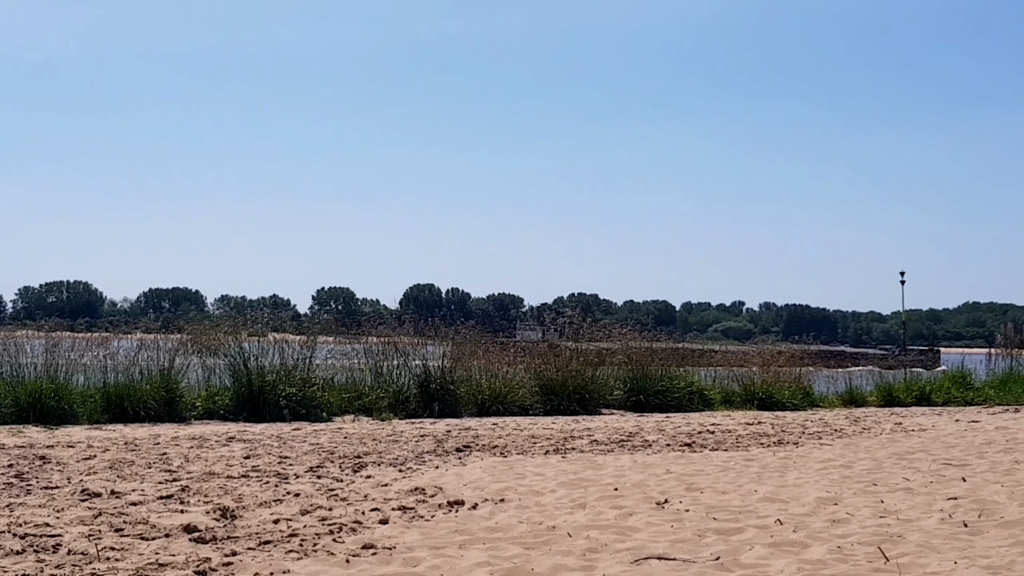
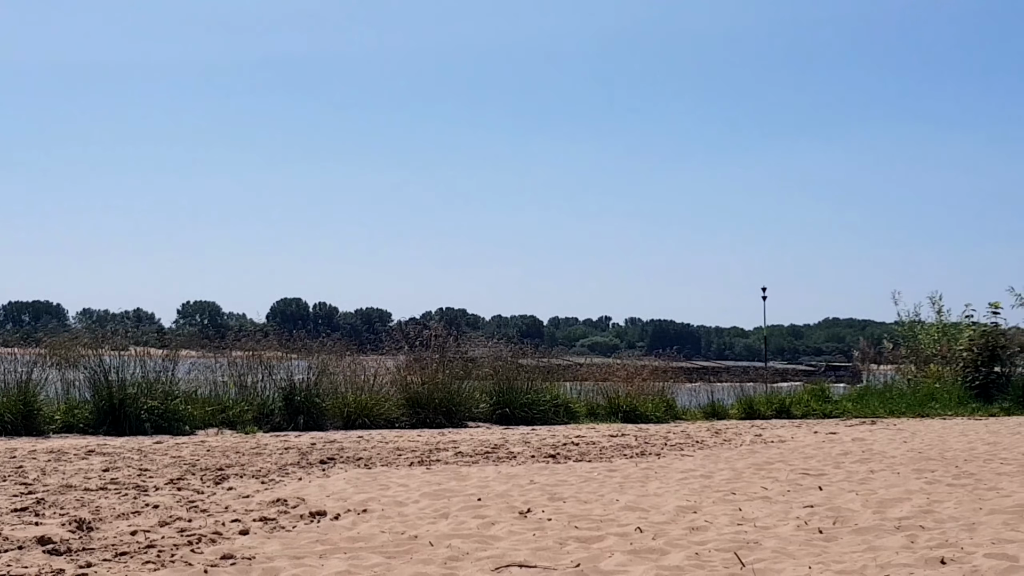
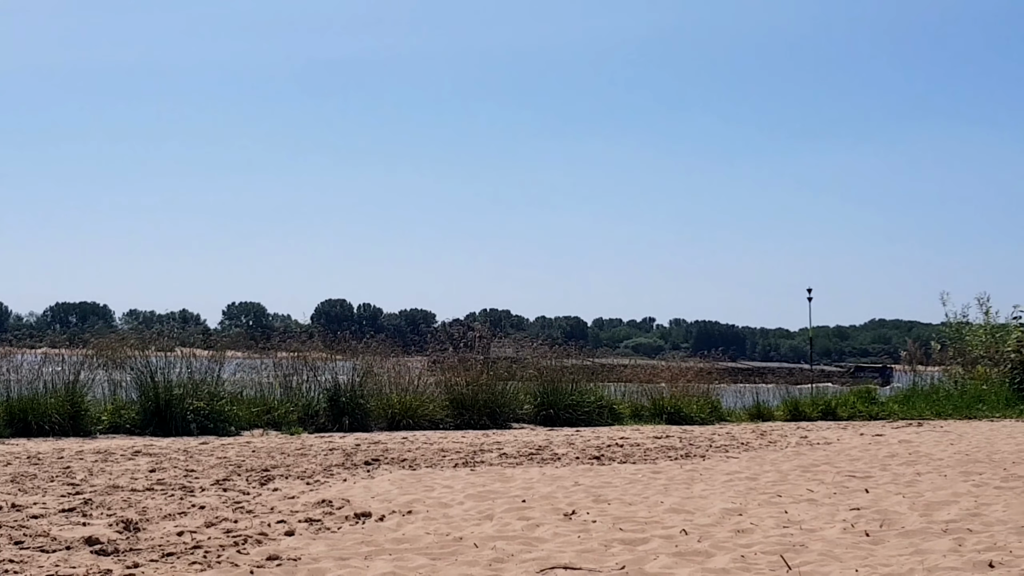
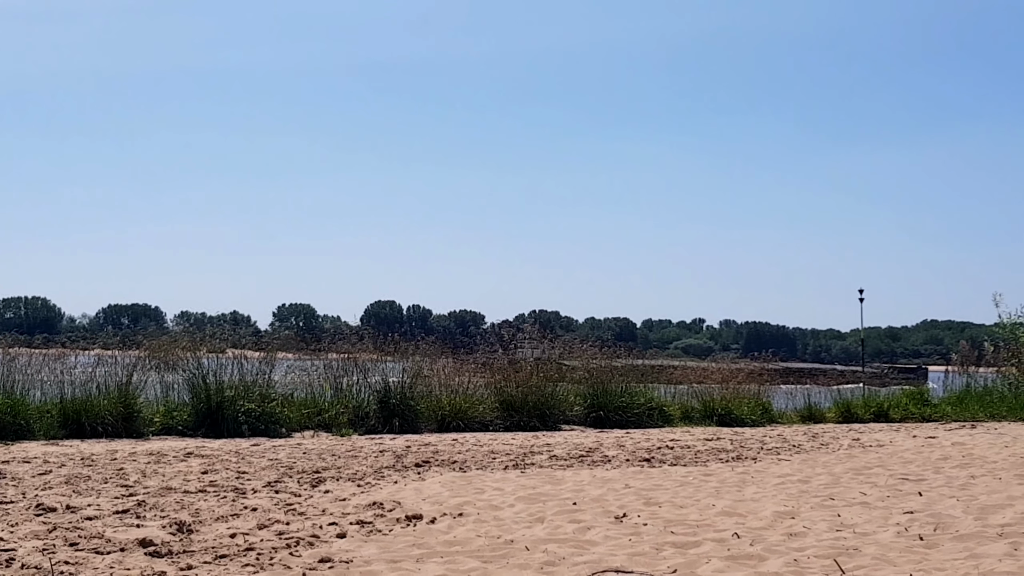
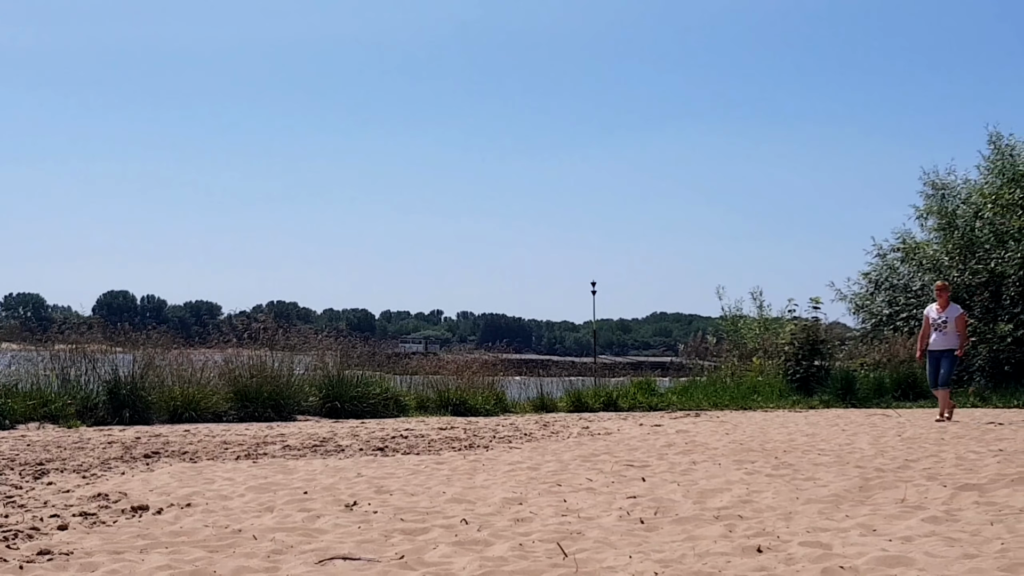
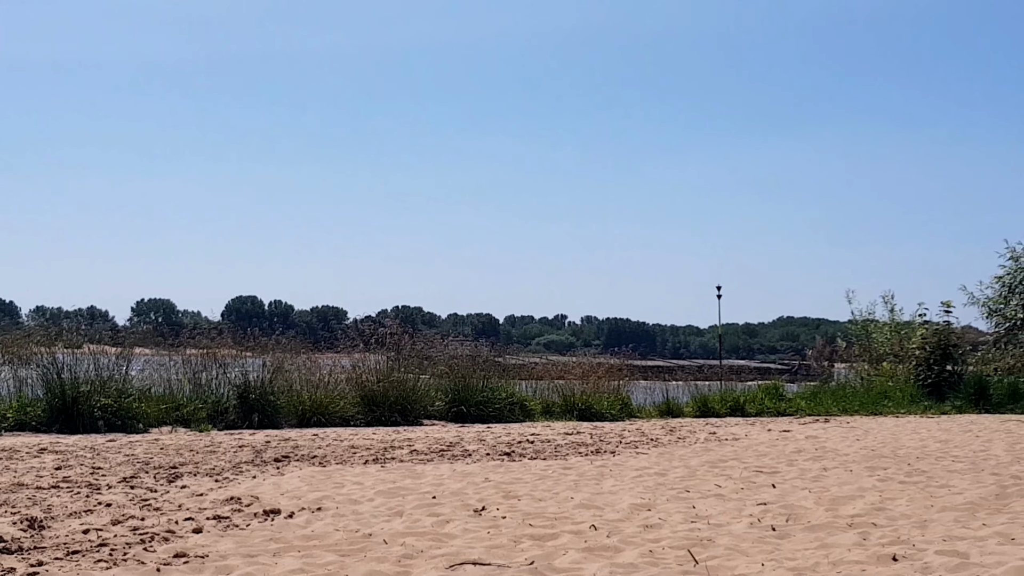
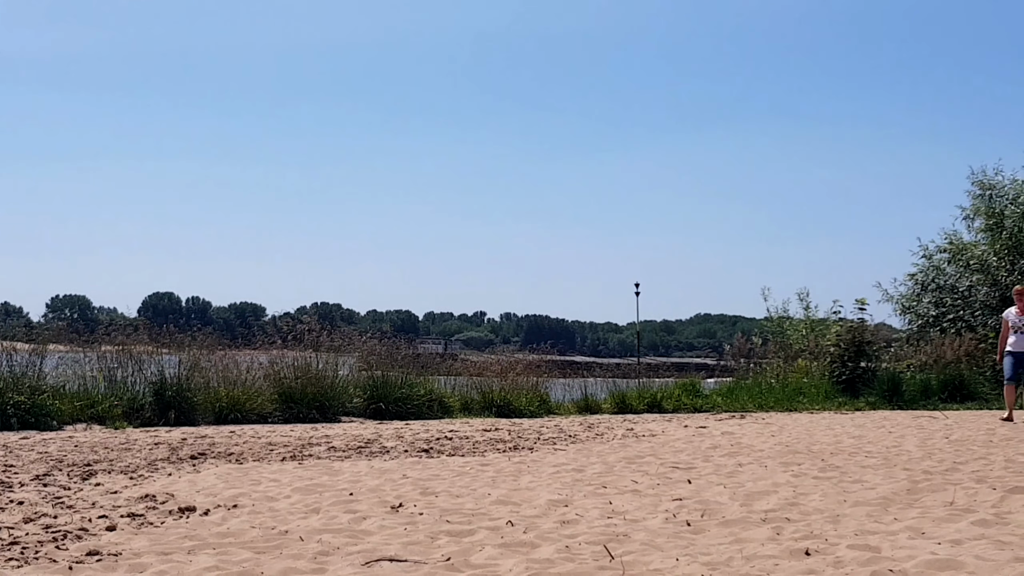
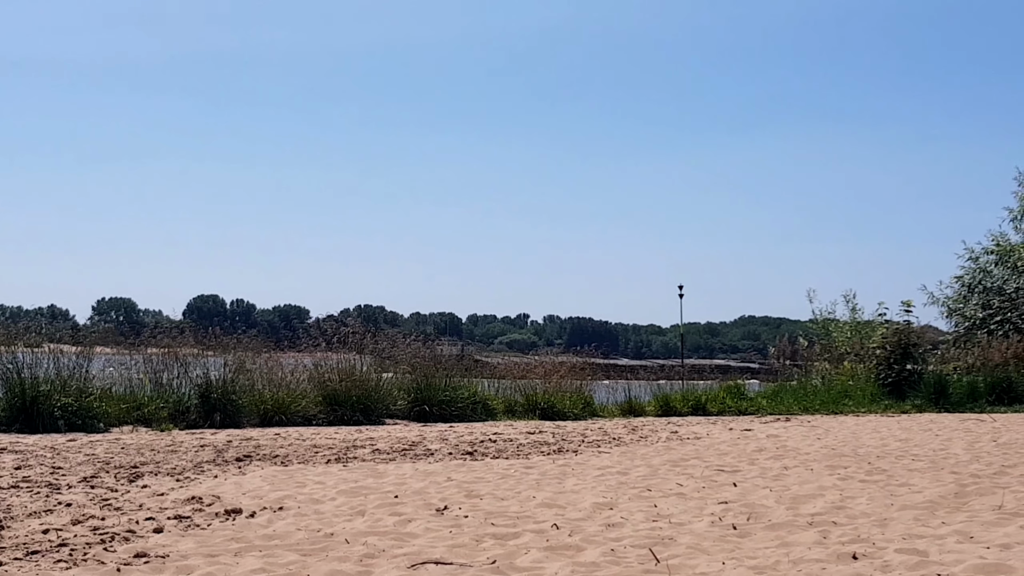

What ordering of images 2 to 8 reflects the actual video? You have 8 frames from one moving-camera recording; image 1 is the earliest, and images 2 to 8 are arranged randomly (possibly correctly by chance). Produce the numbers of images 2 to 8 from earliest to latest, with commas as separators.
4, 3, 2, 6, 8, 7, 5
